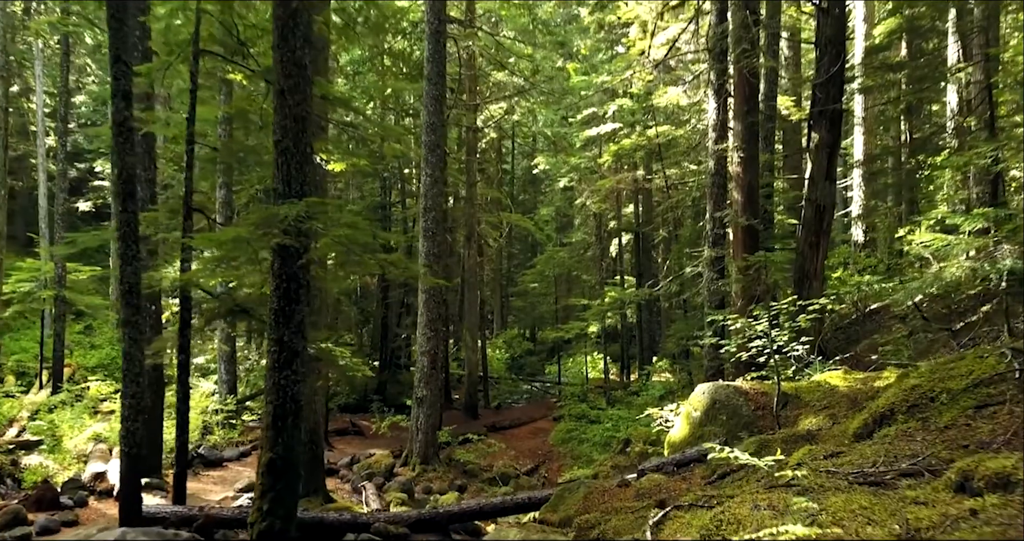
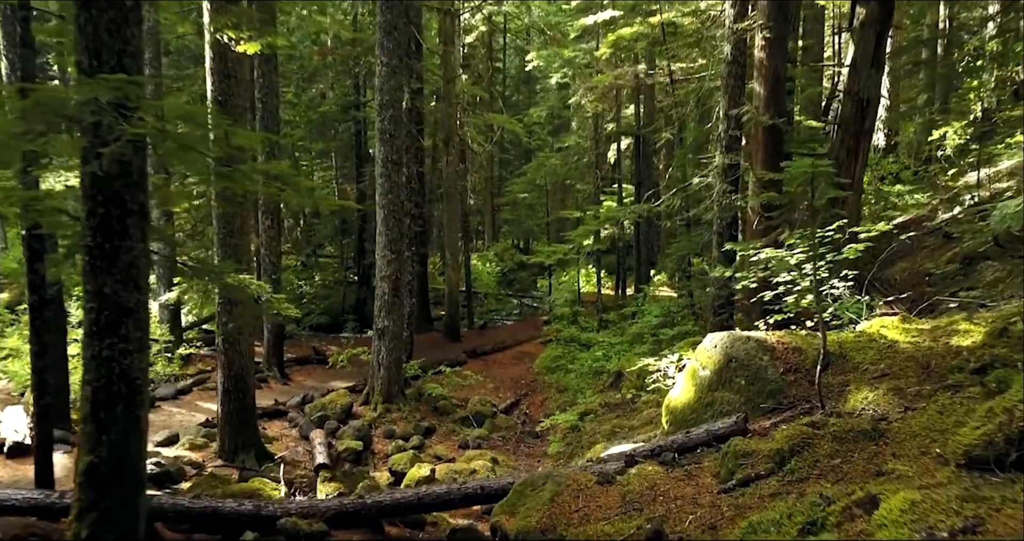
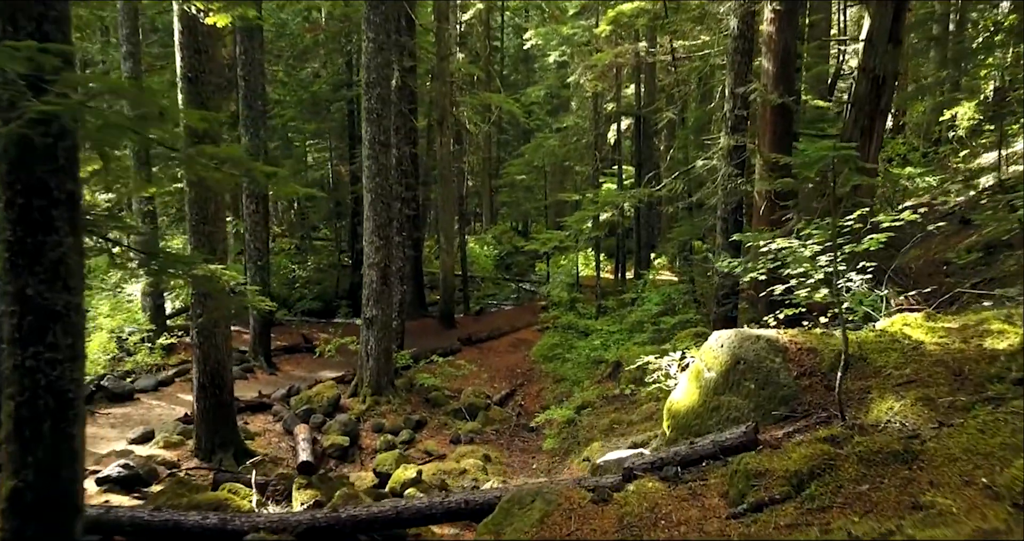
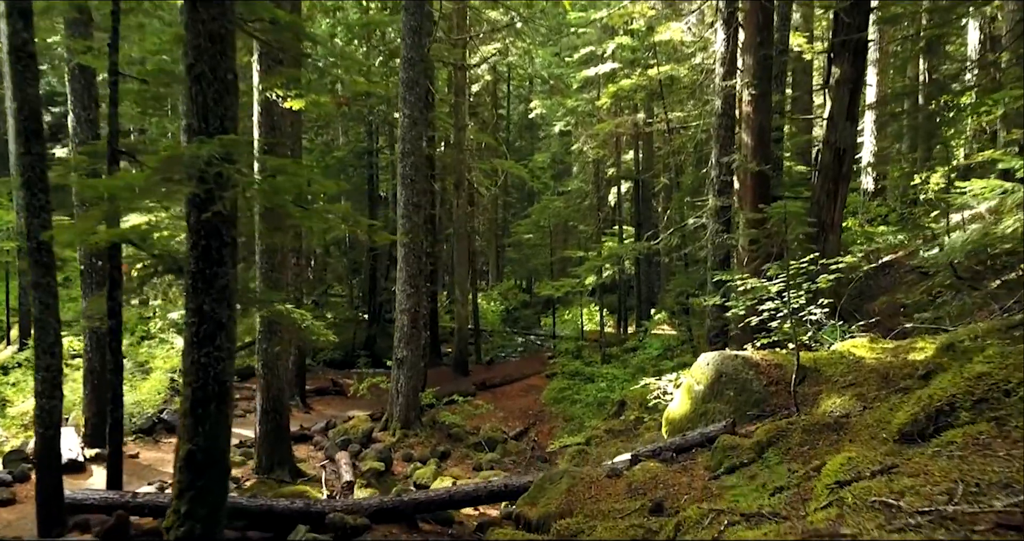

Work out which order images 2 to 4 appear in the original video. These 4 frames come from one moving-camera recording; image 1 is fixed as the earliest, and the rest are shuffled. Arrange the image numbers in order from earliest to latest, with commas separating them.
4, 2, 3
